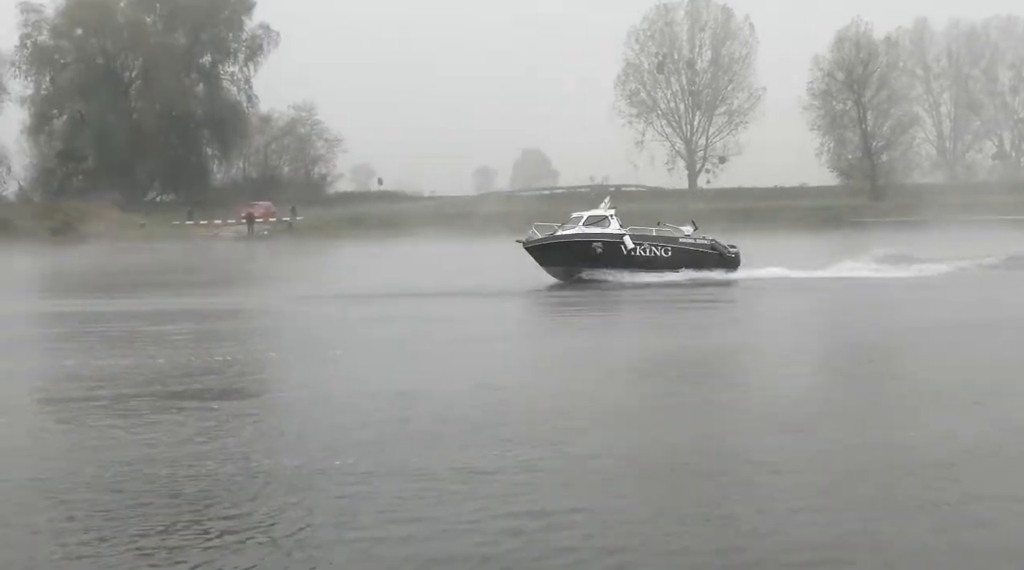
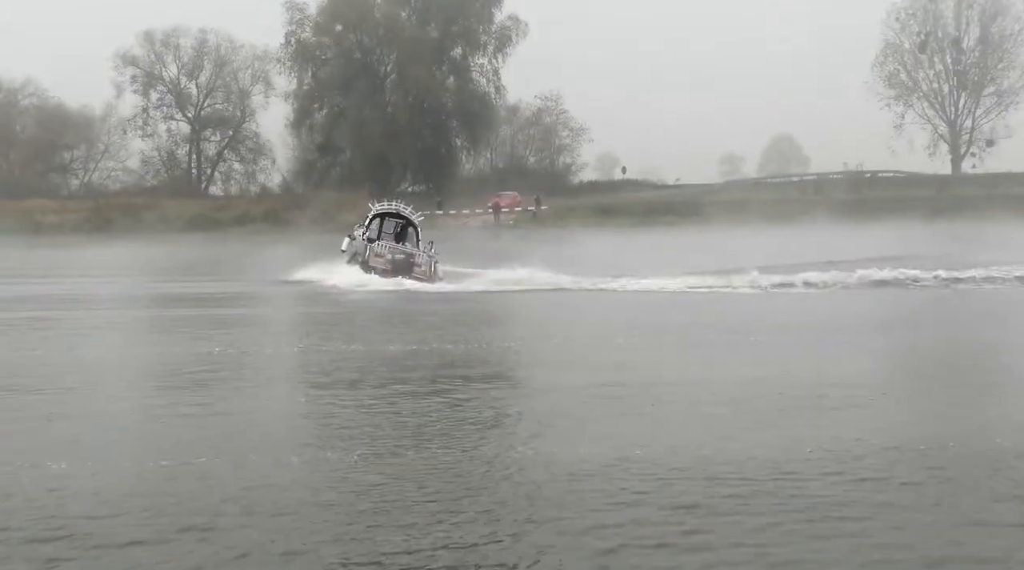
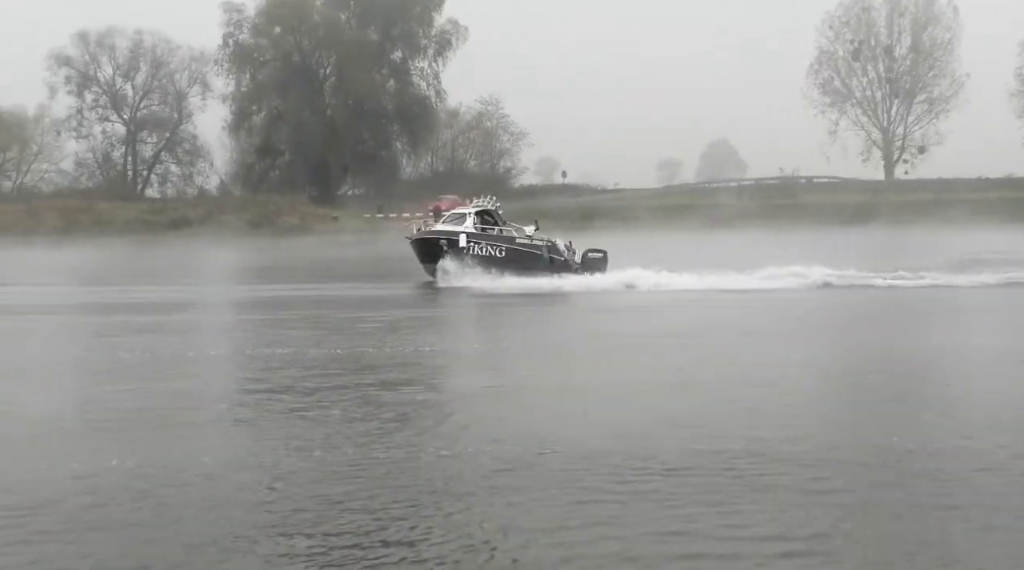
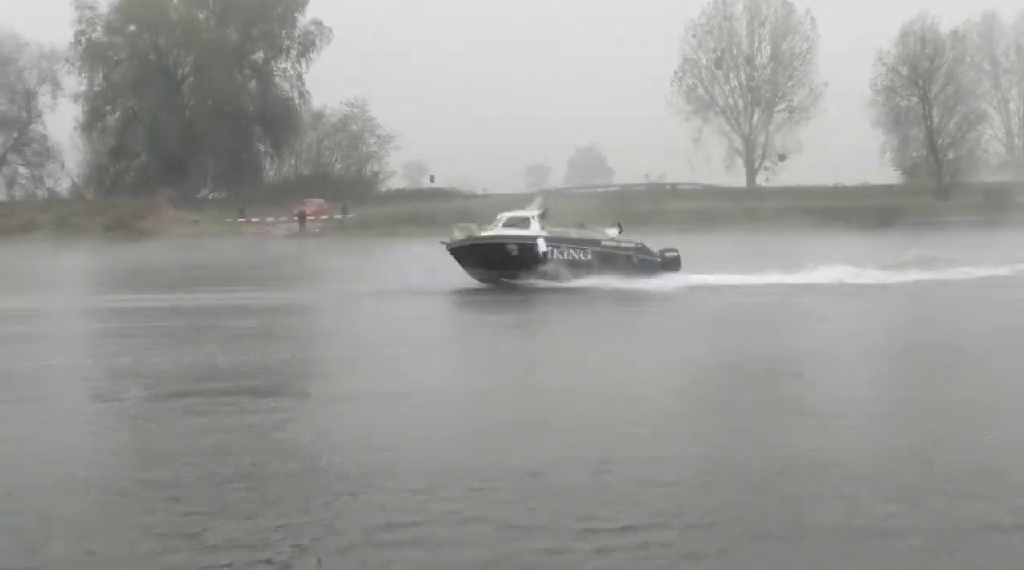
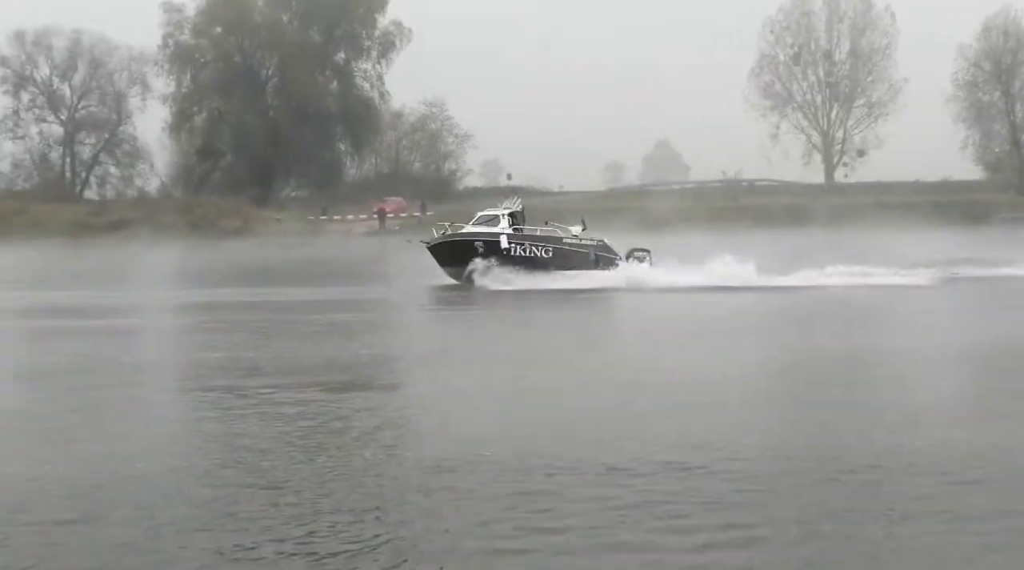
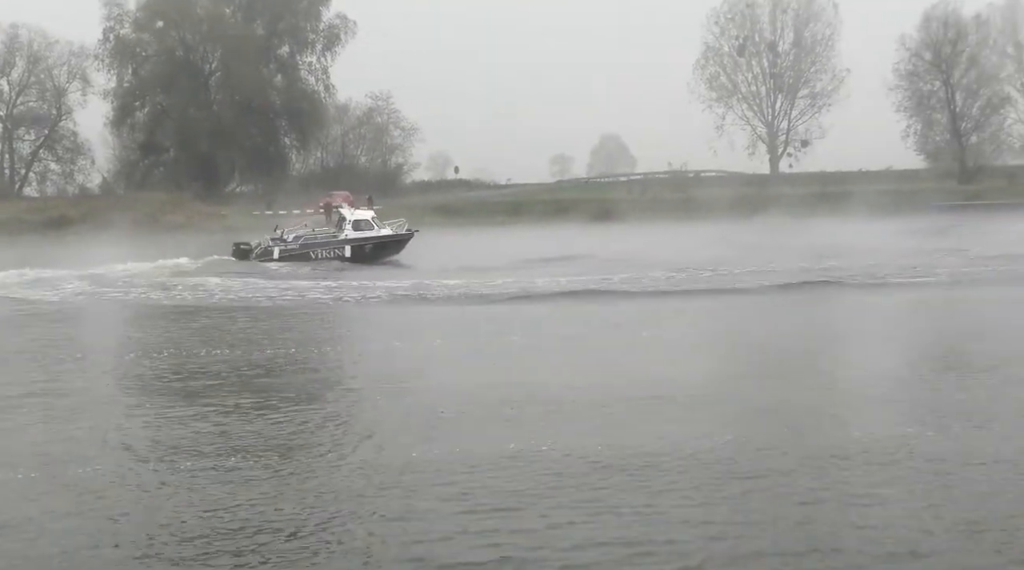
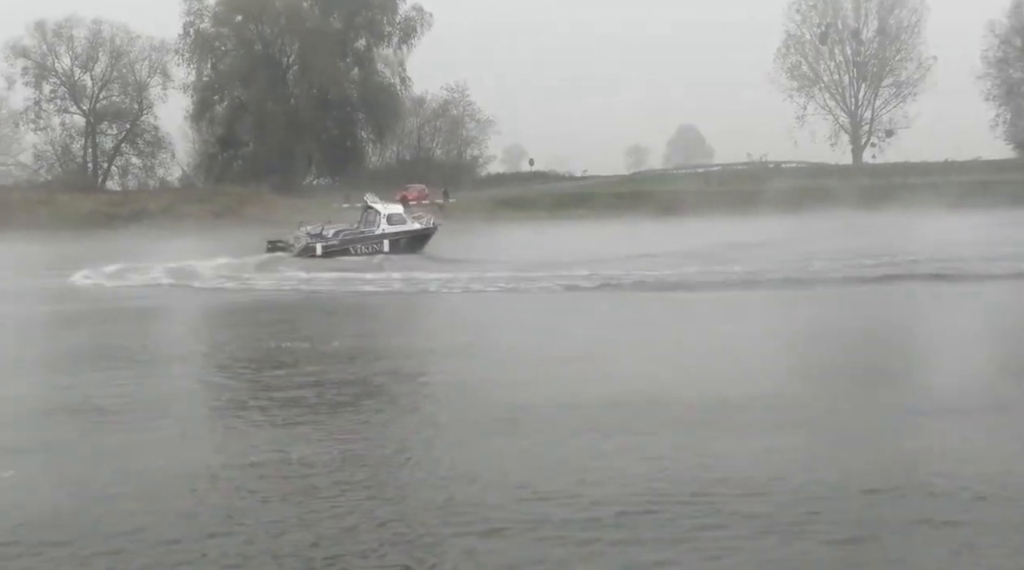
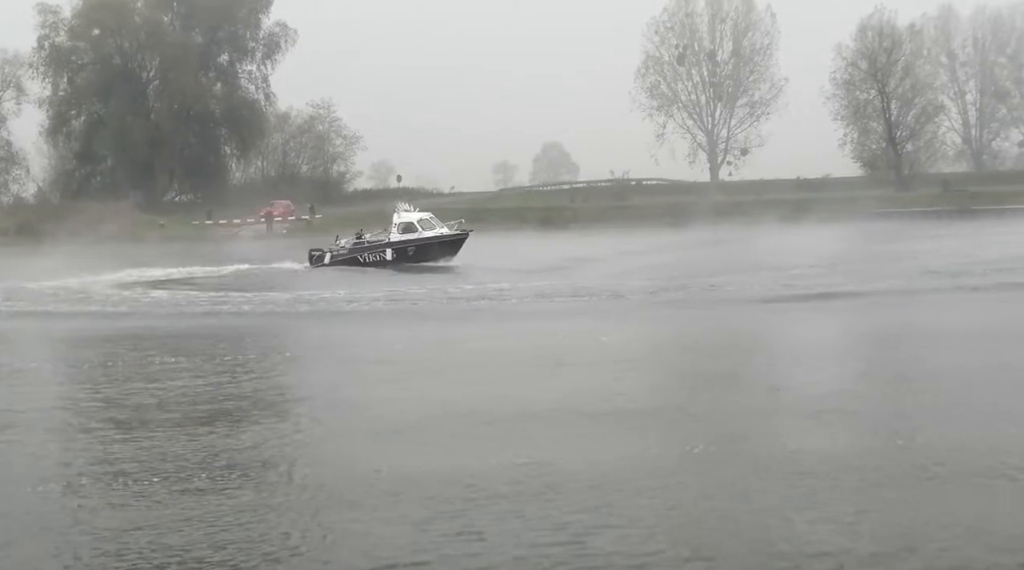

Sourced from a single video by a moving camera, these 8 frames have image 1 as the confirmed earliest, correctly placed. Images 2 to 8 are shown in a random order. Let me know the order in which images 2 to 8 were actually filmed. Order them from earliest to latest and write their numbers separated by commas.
4, 5, 3, 2, 7, 6, 8
